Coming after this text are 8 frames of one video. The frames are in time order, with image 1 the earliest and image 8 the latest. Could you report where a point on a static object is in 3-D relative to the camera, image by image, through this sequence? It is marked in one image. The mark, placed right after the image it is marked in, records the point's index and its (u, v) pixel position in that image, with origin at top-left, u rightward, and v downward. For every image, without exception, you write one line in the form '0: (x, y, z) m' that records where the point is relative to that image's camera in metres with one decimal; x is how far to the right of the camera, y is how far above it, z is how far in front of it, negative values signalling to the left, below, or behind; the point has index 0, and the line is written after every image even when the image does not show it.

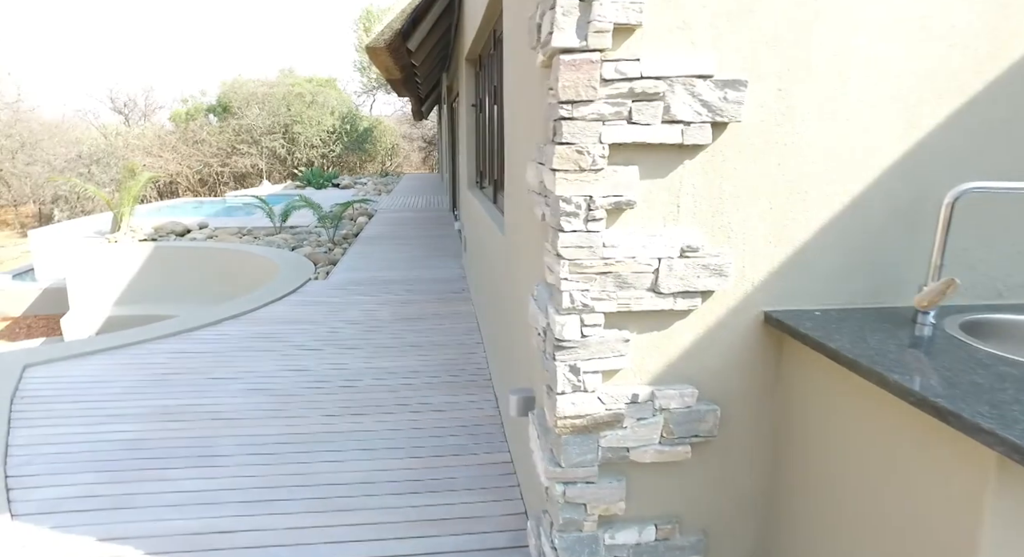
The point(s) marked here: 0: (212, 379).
0: (-1.6, -0.6, +3.3) m
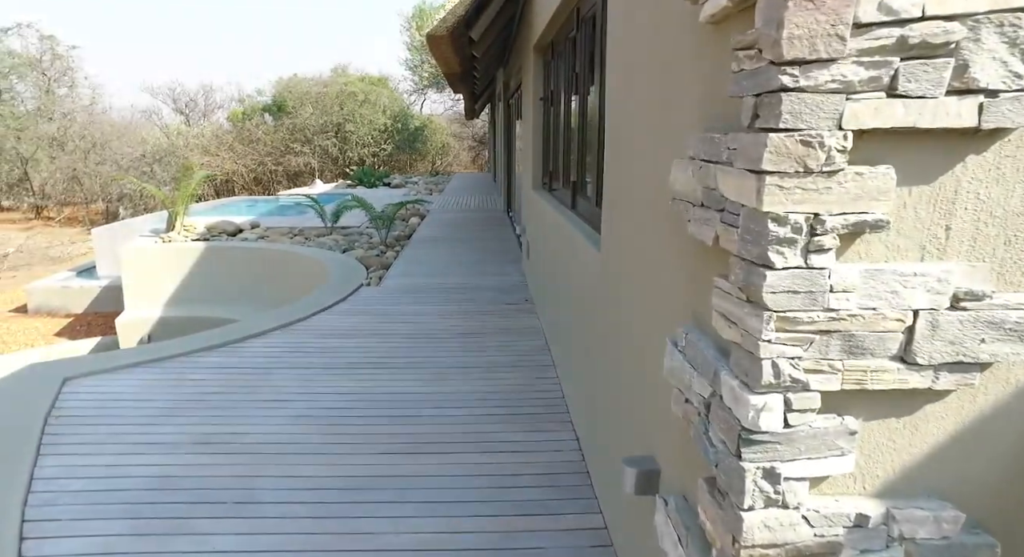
0: (-1.2, -0.6, +3.0) m
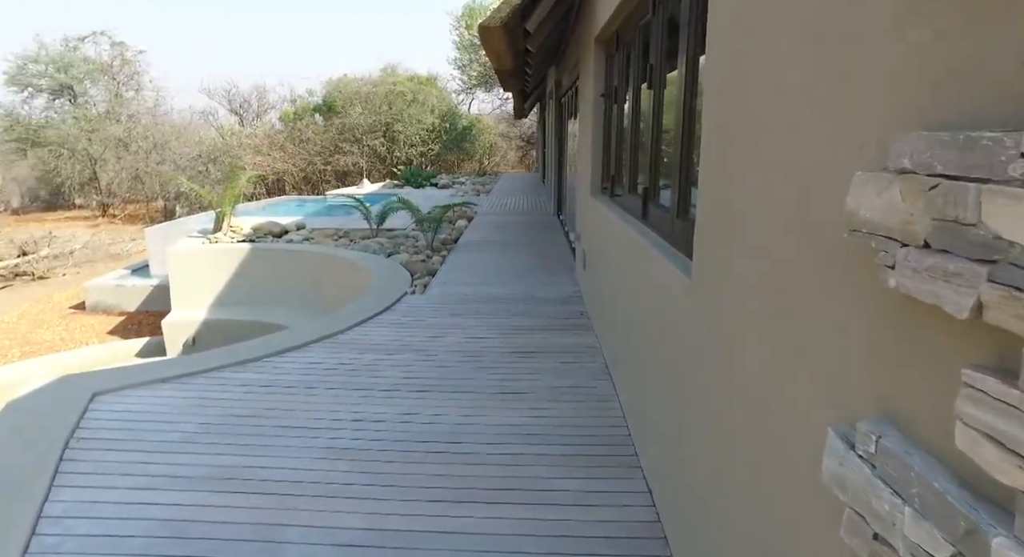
0: (-1.0, -0.7, +2.7) m
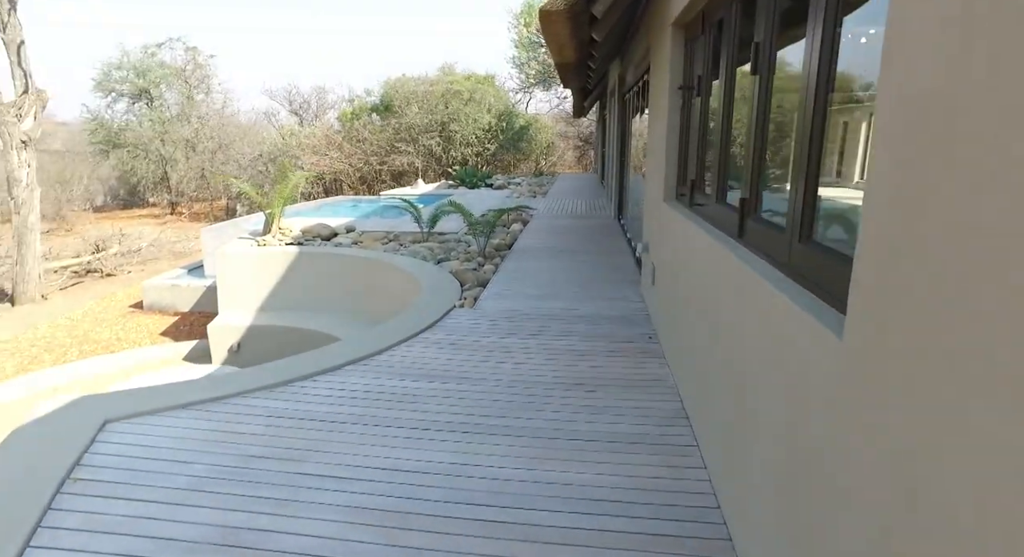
0: (-0.8, -0.8, +2.3) m
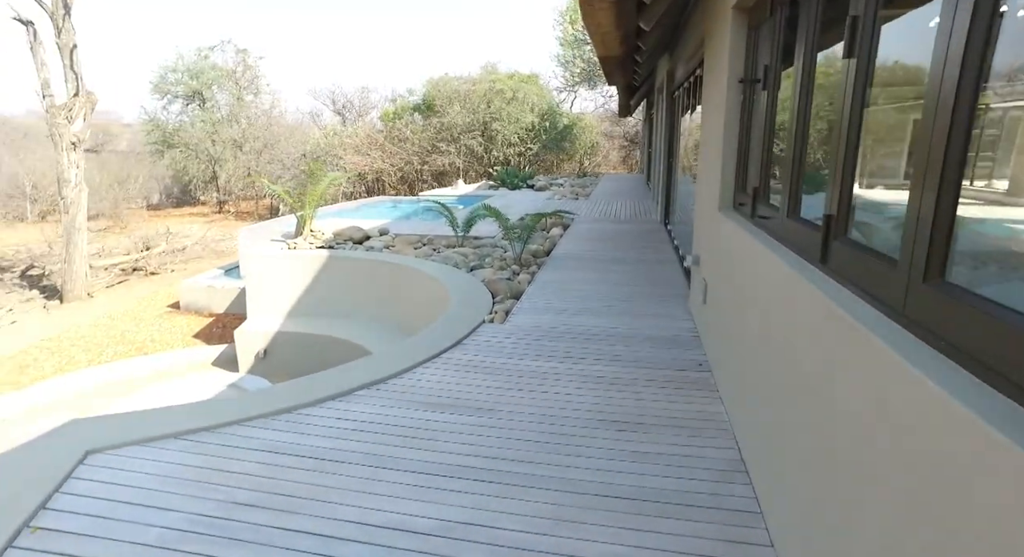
0: (-0.7, -0.9, +2.0) m
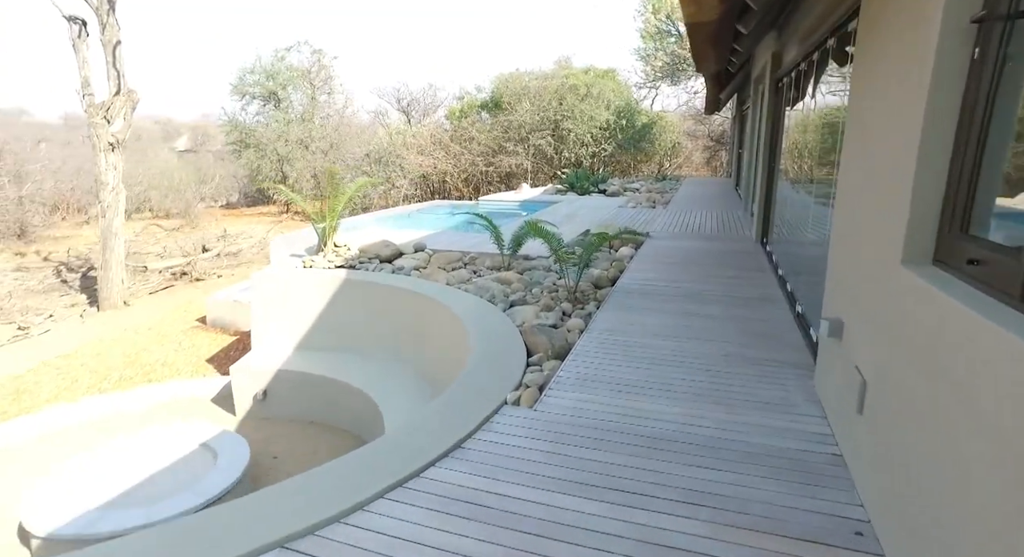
0: (-0.8, -1.1, +0.7) m
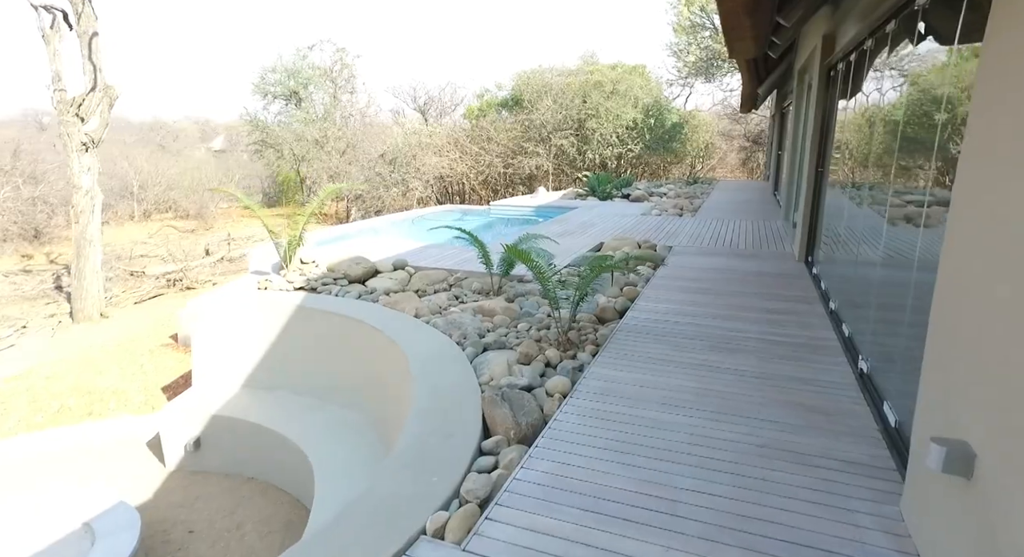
0: (-1.2, -1.4, -0.3) m
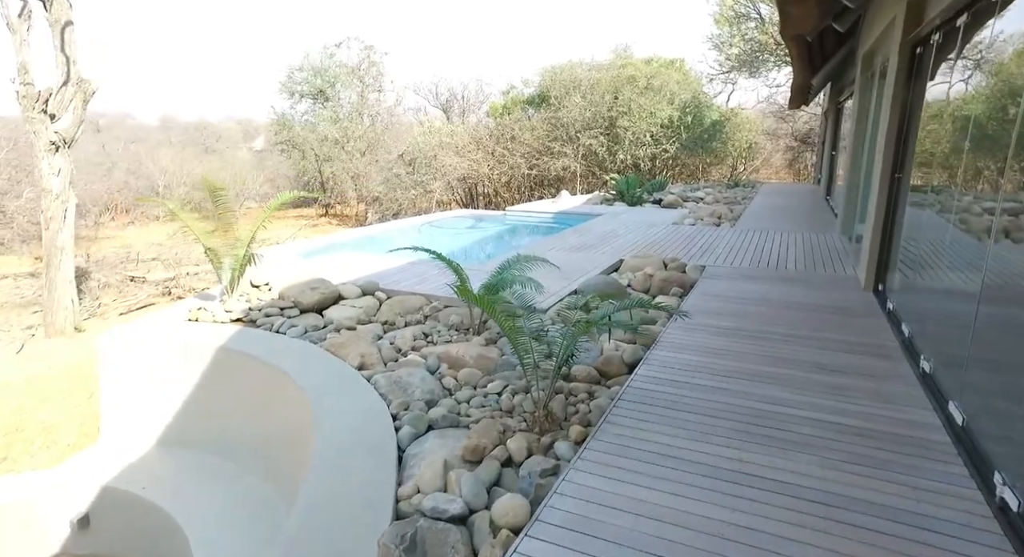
0: (-1.7, -1.6, -1.3) m
